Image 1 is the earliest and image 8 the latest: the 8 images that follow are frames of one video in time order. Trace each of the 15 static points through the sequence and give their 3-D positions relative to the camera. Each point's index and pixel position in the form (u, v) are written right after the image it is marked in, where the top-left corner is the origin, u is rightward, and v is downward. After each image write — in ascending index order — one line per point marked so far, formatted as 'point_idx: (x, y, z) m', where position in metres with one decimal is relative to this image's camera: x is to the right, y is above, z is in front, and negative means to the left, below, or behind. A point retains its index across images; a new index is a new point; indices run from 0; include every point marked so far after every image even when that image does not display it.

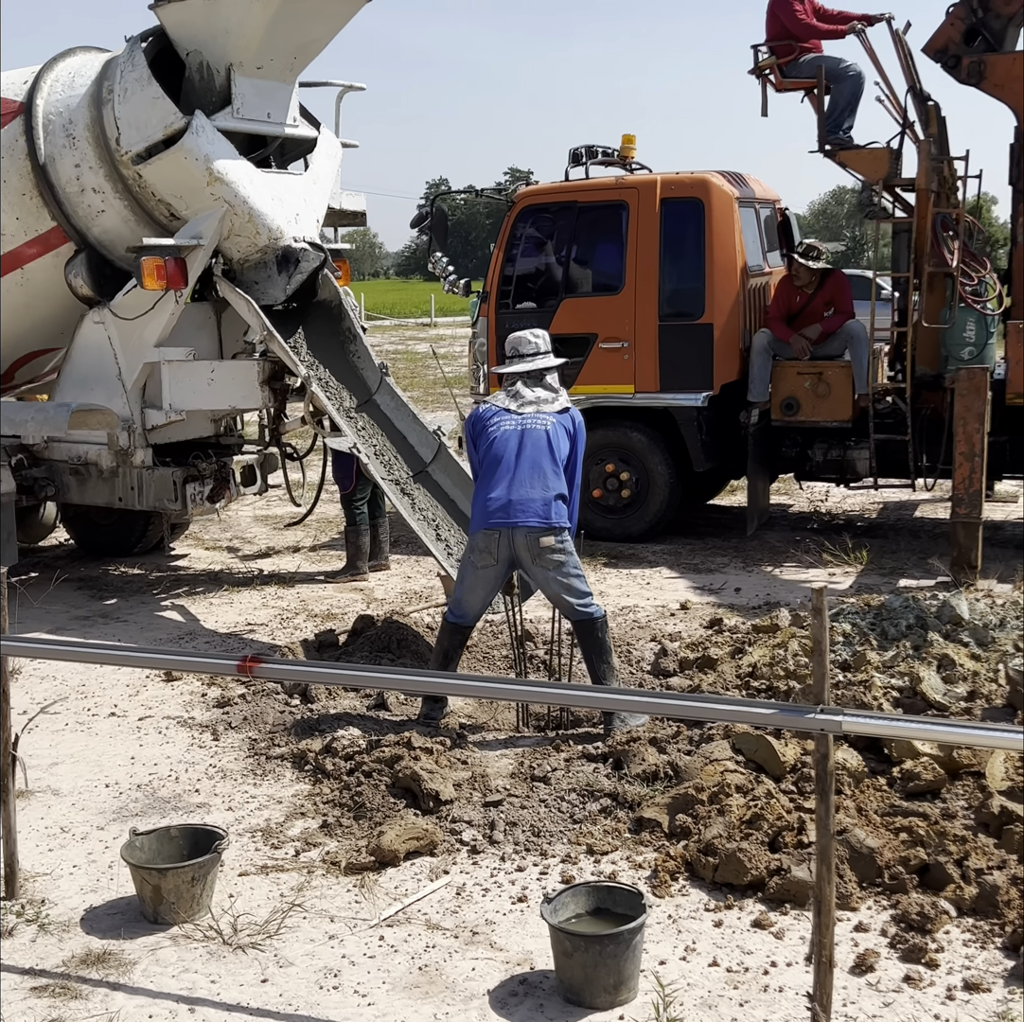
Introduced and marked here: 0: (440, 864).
0: (-0.2, -1.2, +4.0) m
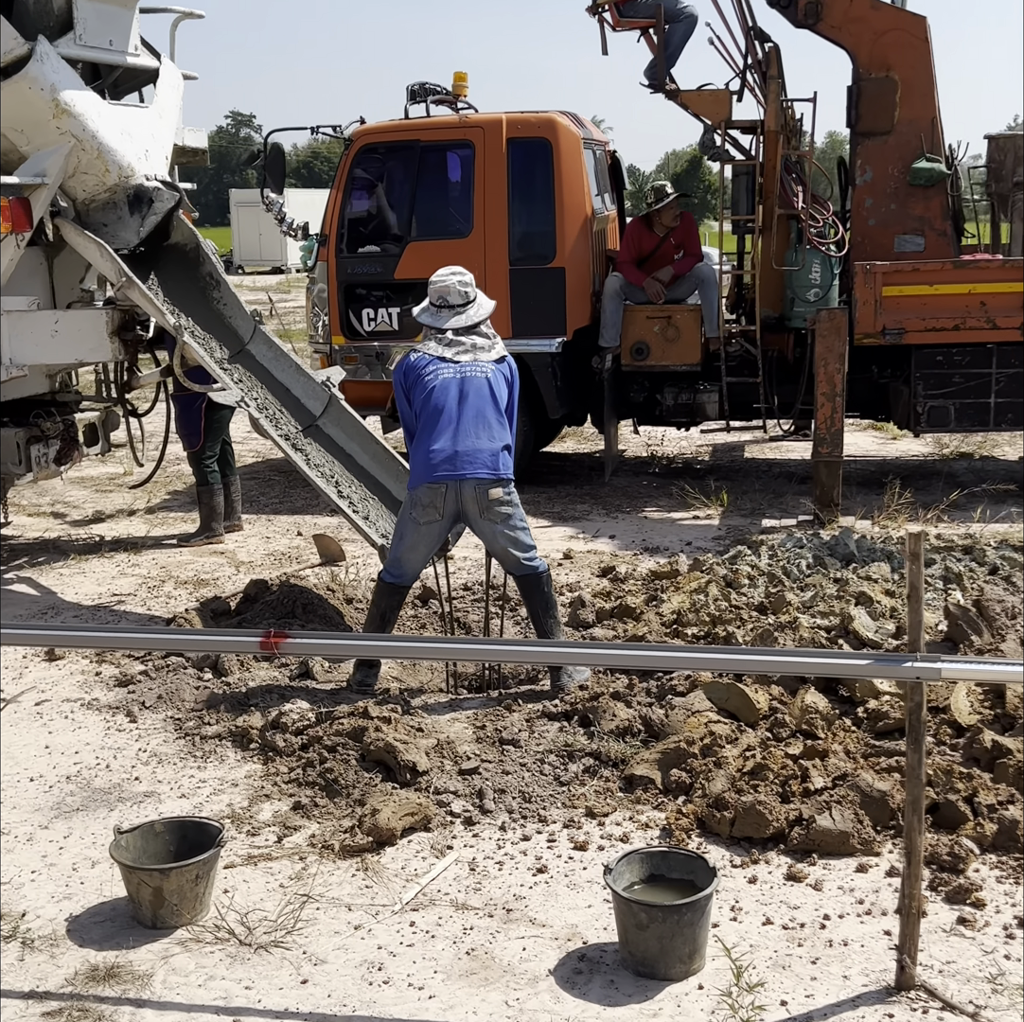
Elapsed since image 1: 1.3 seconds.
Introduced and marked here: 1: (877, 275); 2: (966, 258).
0: (-0.2, -1.0, +3.9) m
1: (+2.8, +1.9, +9.6) m
2: (+3.5, +2.1, +9.6) m
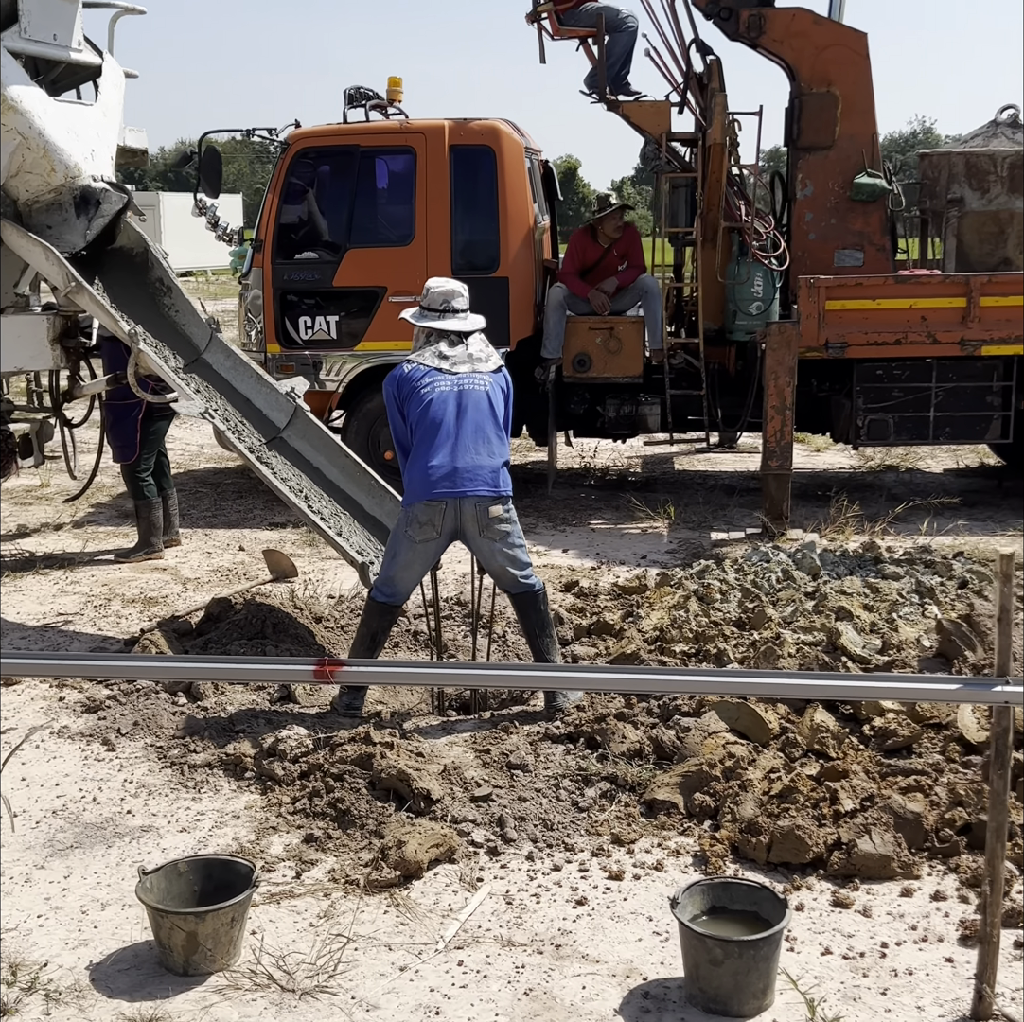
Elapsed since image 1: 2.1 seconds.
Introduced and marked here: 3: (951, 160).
0: (-0.1, -1.1, +3.7) m
1: (+2.4, +1.8, +9.7) m
2: (+3.1, +2.0, +9.8) m
3: (+3.9, +3.2, +11.0) m
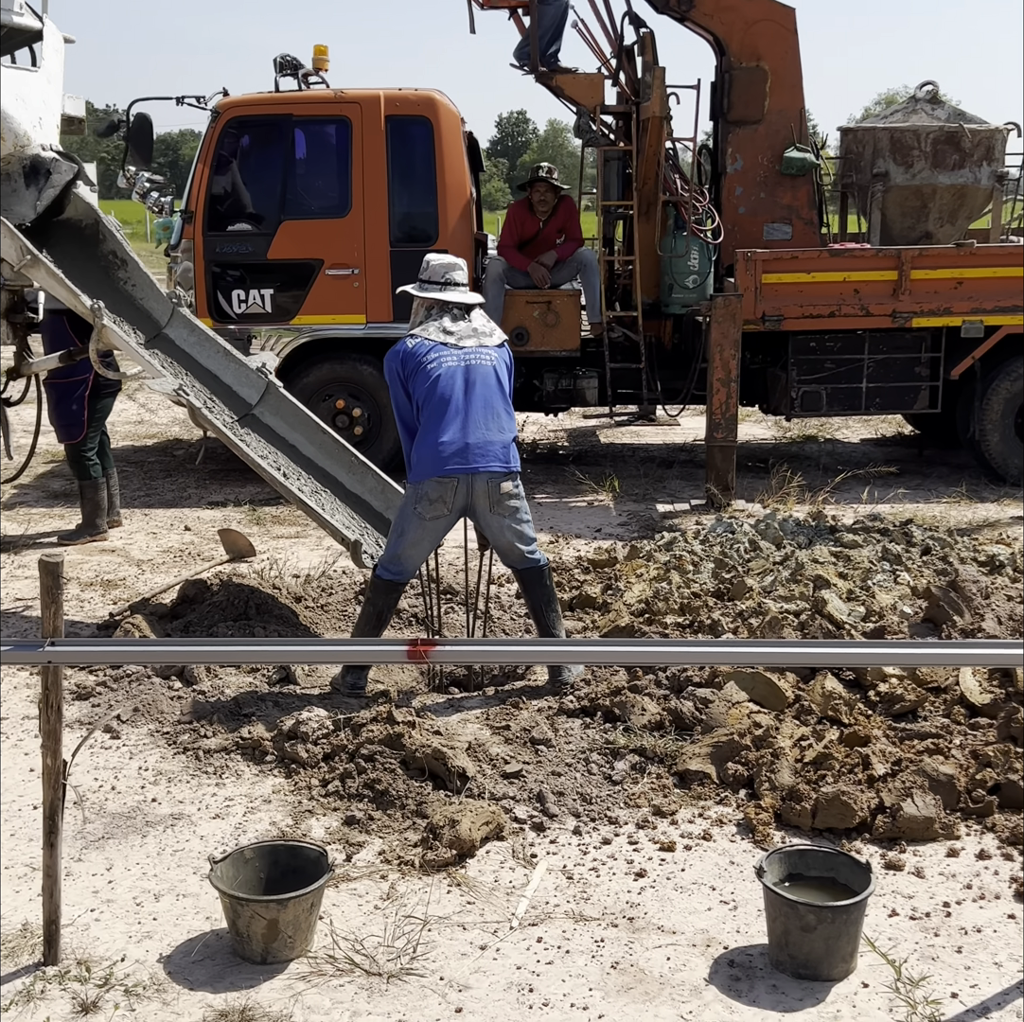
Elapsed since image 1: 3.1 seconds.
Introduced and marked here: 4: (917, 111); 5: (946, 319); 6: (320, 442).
0: (0.0, -1.0, +3.8) m
1: (+1.9, +2.1, +9.9) m
2: (+2.7, +2.2, +10.0) m
3: (+3.4, +3.5, +11.2) m
4: (+3.7, +3.8, +11.3) m
5: (+3.5, +1.6, +9.9) m
6: (-1.0, +0.4, +6.5) m
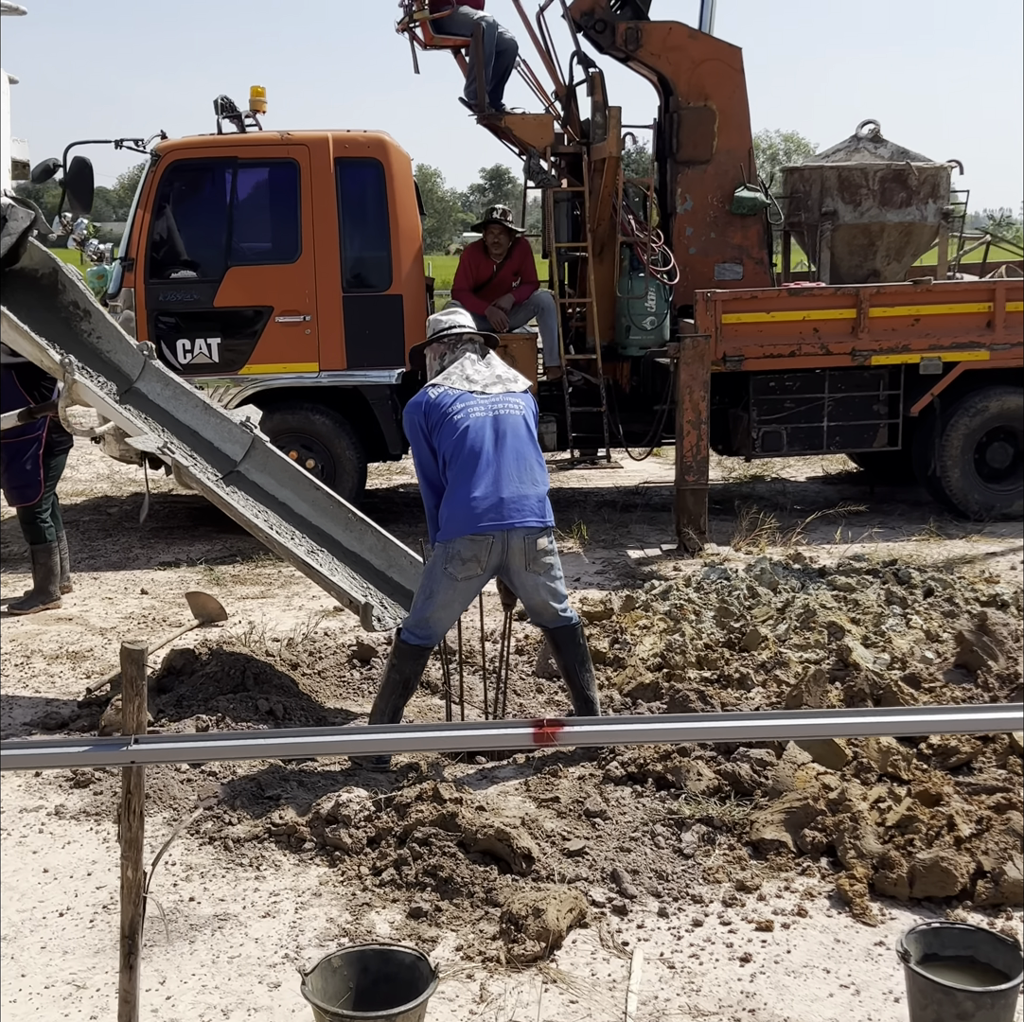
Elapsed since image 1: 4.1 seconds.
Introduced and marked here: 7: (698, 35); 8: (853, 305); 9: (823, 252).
0: (+0.3, -1.2, +3.5) m
1: (+1.6, +1.7, +9.9) m
2: (+2.4, +1.9, +10.1) m
3: (+2.9, +3.2, +11.4) m
4: (+3.2, +3.5, +11.4) m
5: (+3.2, +1.3, +10.0) m
6: (-1.0, +0.1, +6.2) m
7: (+1.7, +4.2, +10.8) m
8: (+2.8, +1.7, +10.0) m
9: (+3.0, +2.5, +11.5) m
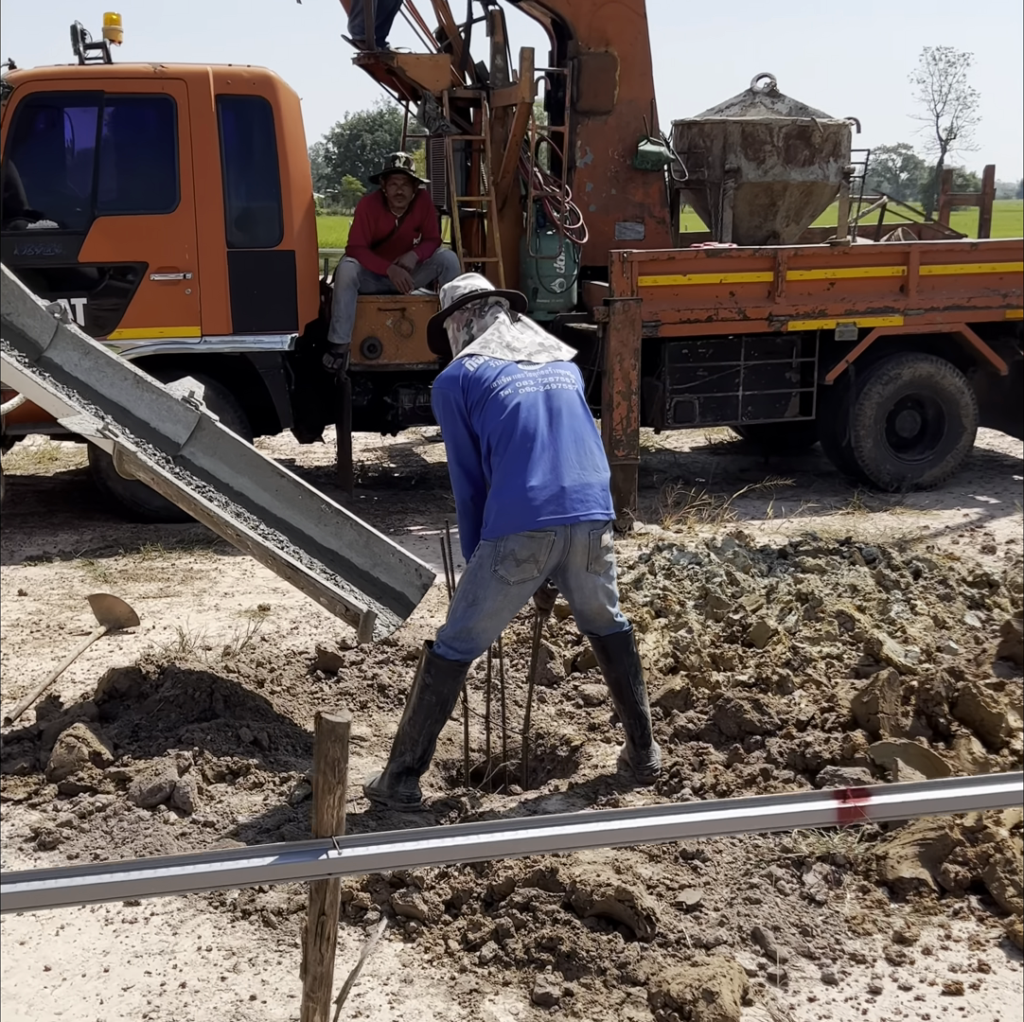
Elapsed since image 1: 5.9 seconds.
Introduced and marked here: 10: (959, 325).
0: (+0.7, -1.3, +3.0) m
1: (+1.0, +1.9, +9.4) m
2: (+1.7, +2.1, +9.7) m
3: (+2.0, +3.4, +11.1) m
4: (+2.3, +3.7, +11.1) m
5: (+2.5, +1.5, +9.8) m
6: (-1.1, +0.1, +5.4) m
7: (+0.9, +4.4, +10.2) m
8: (+2.1, +1.9, +9.7) m
9: (+2.0, +2.7, +11.2) m
10: (+3.7, +1.5, +10.0) m
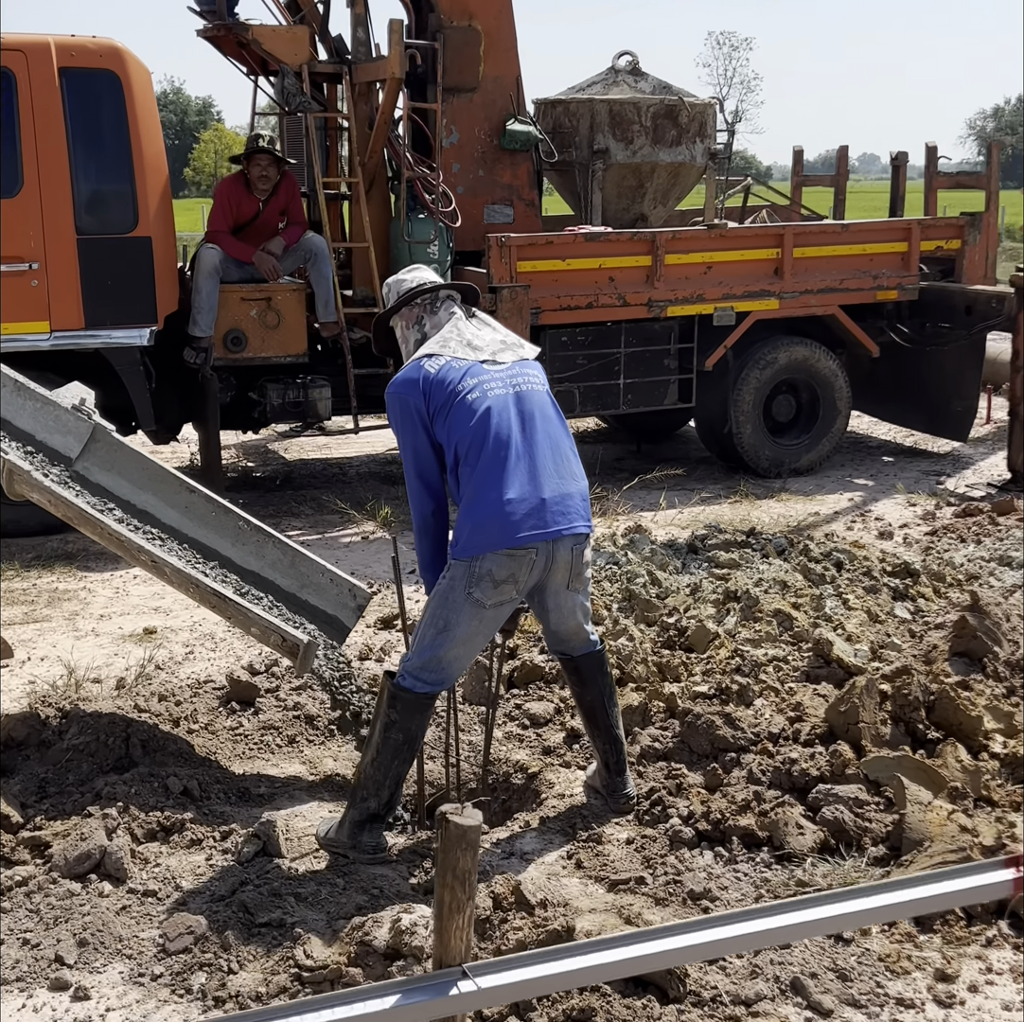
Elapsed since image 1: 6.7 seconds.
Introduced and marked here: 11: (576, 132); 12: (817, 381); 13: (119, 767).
0: (+0.8, -1.3, +2.8) m
1: (0.0, +1.9, +9.1) m
2: (+0.7, +2.2, +9.5) m
3: (+0.7, +3.5, +10.8) m
4: (+1.0, +3.8, +11.0) m
5: (+1.5, +1.6, +9.7) m
6: (-1.3, 0.0, +4.9) m
7: (-0.2, +4.4, +9.8) m
8: (+1.1, +2.0, +9.6) m
9: (+0.8, +2.8, +11.0) m
10: (+2.7, +1.7, +10.1) m
11: (+0.6, +3.4, +11.0) m
12: (+2.6, +1.1, +10.2) m
13: (-1.4, -0.9, +4.4) m
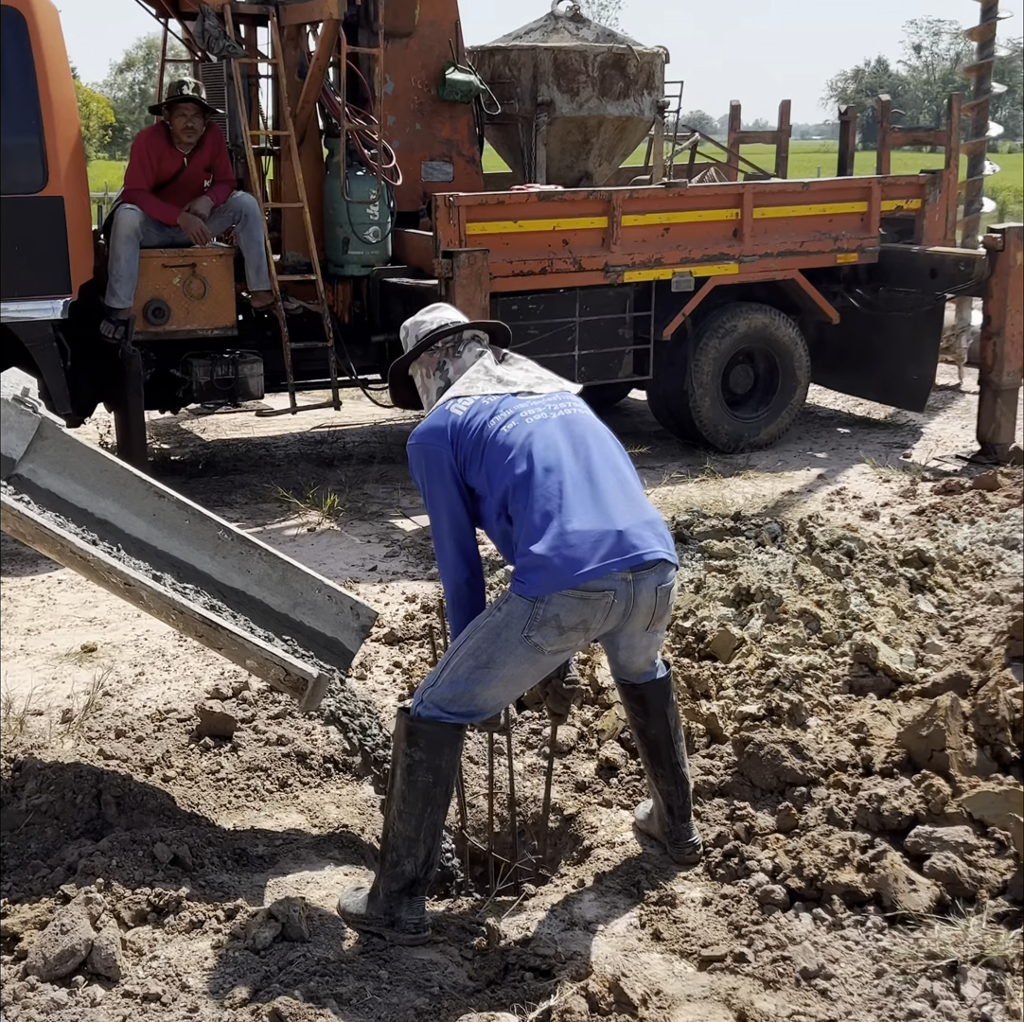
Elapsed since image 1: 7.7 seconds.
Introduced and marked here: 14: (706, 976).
0: (+1.0, -1.4, +2.3) m
1: (-0.3, +2.1, +8.4) m
2: (+0.3, +2.3, +8.9) m
3: (+0.2, +3.7, +10.2) m
4: (+0.5, +4.0, +10.3) m
5: (+1.1, +1.8, +9.2) m
6: (-1.3, 0.0, +4.2) m
7: (-0.7, +4.6, +9.1) m
8: (+0.7, +2.2, +9.0) m
9: (+0.2, +3.0, +10.4) m
10: (+2.2, +1.9, +9.6) m
11: (+0.1, +3.5, +10.3) m
12: (+2.1, +1.3, +9.8) m
13: (-1.3, -1.0, +3.7) m
14: (+0.5, -1.2, +3.1) m
